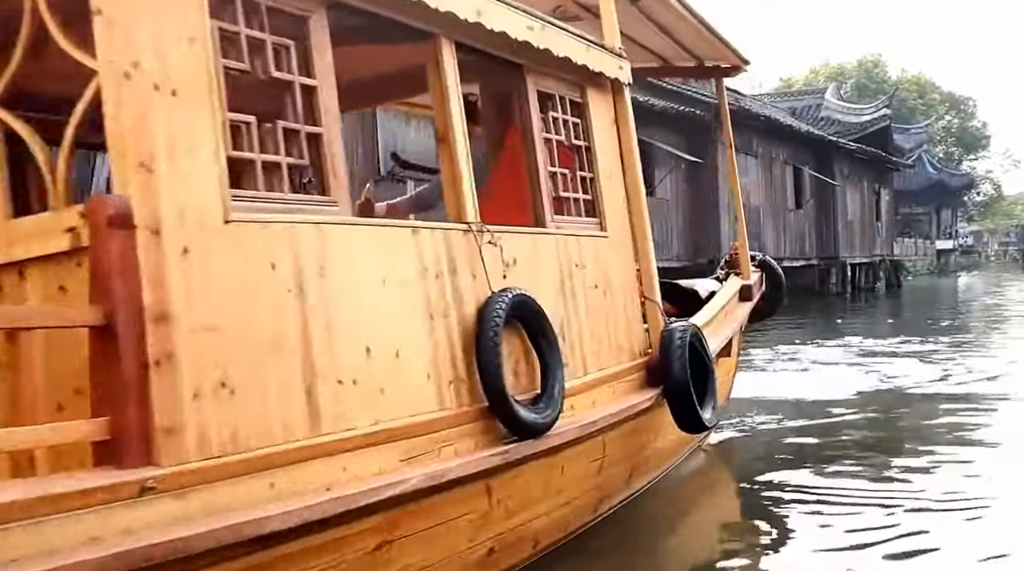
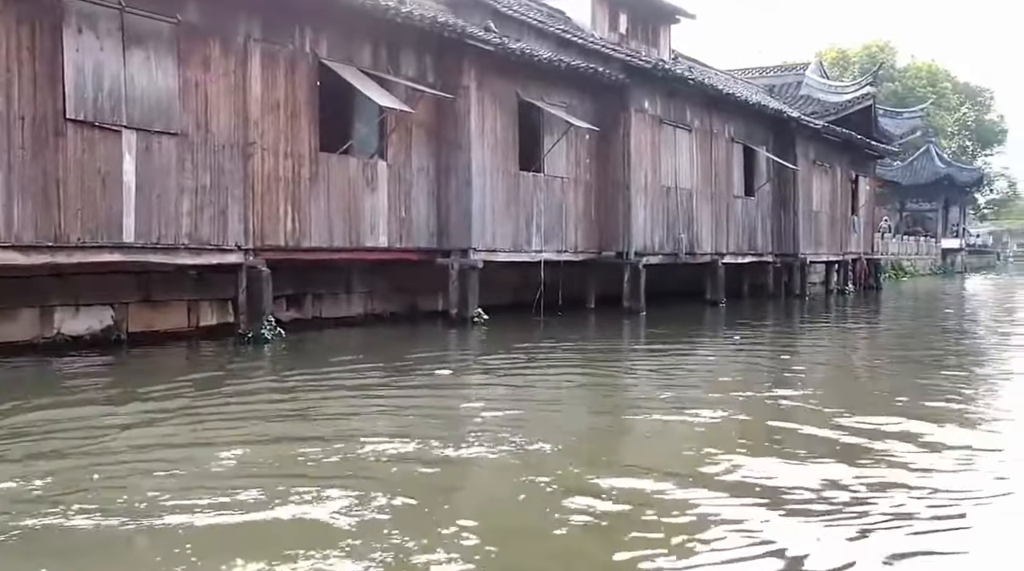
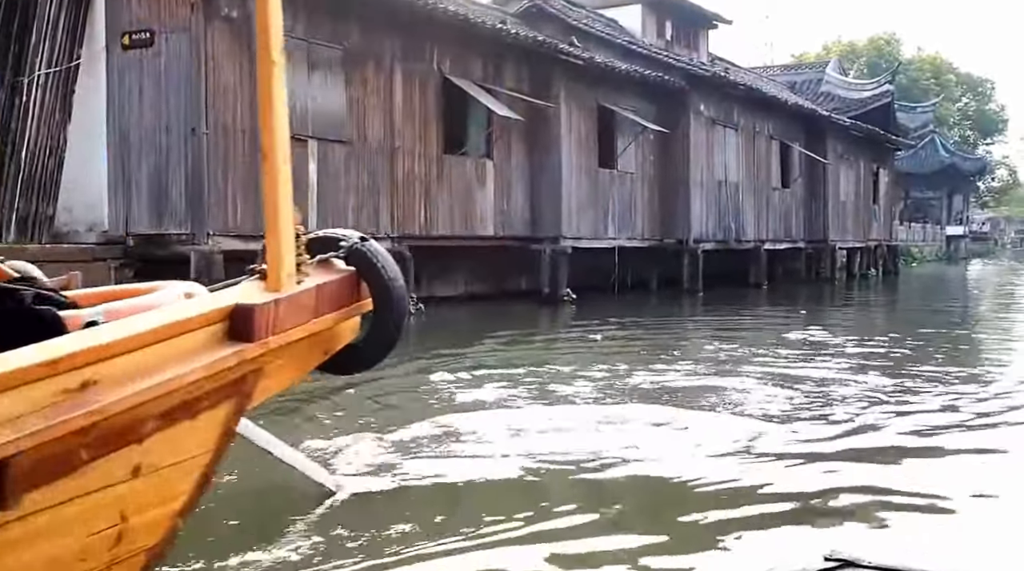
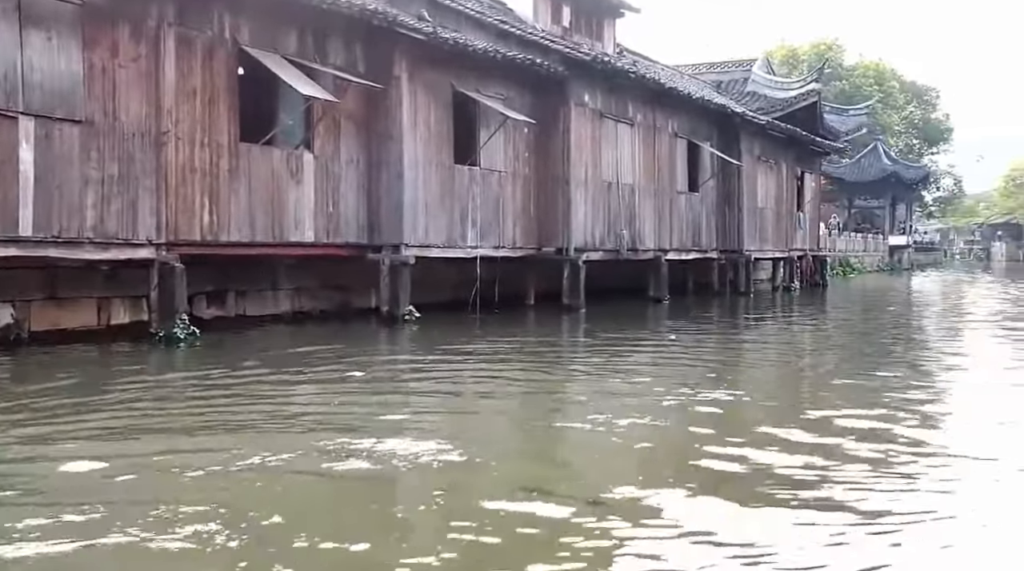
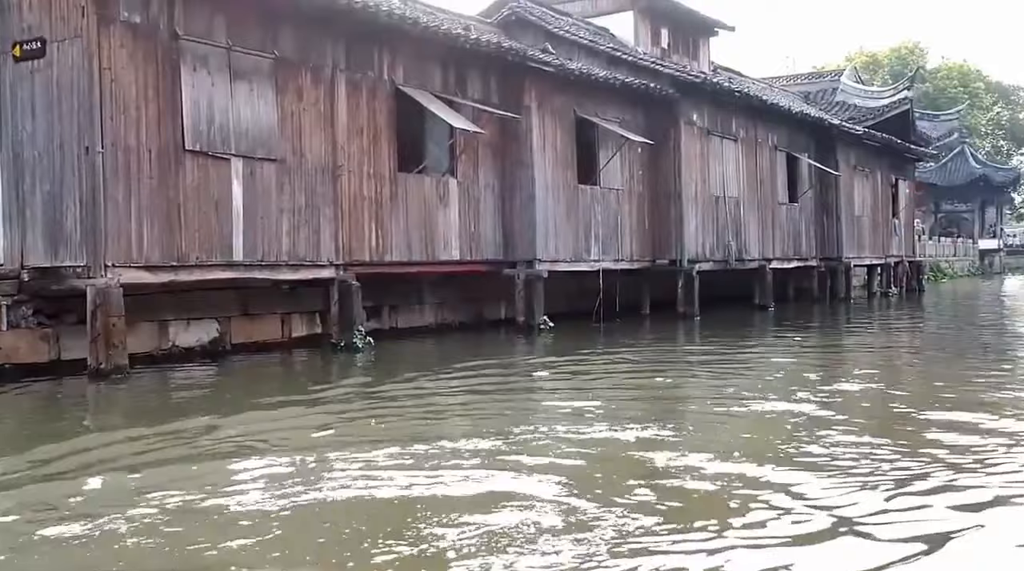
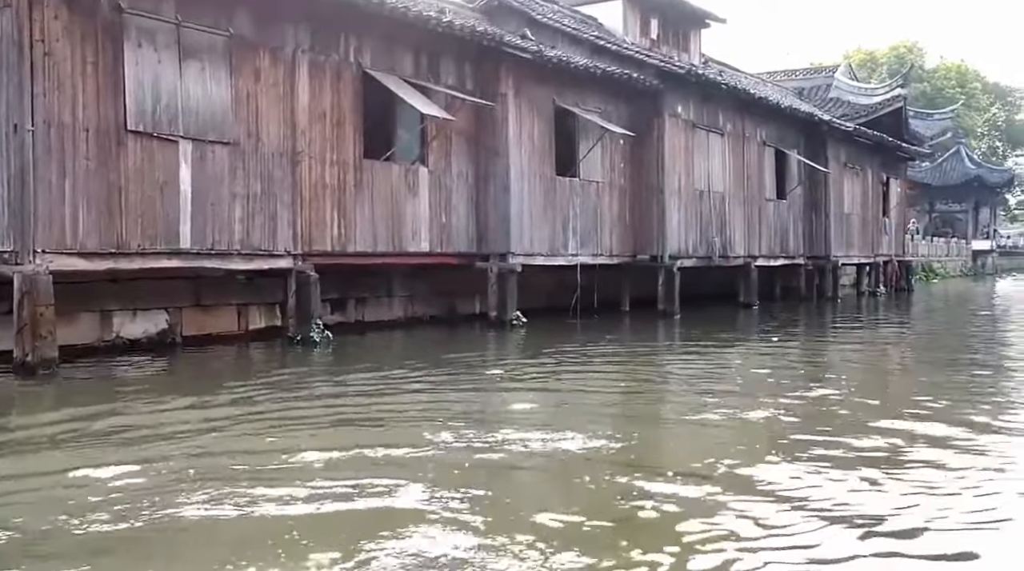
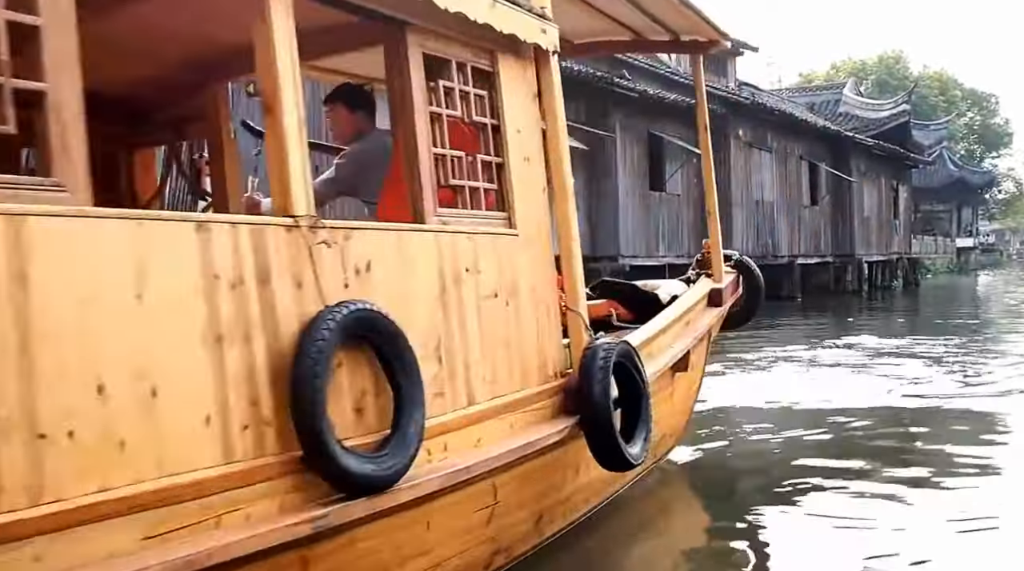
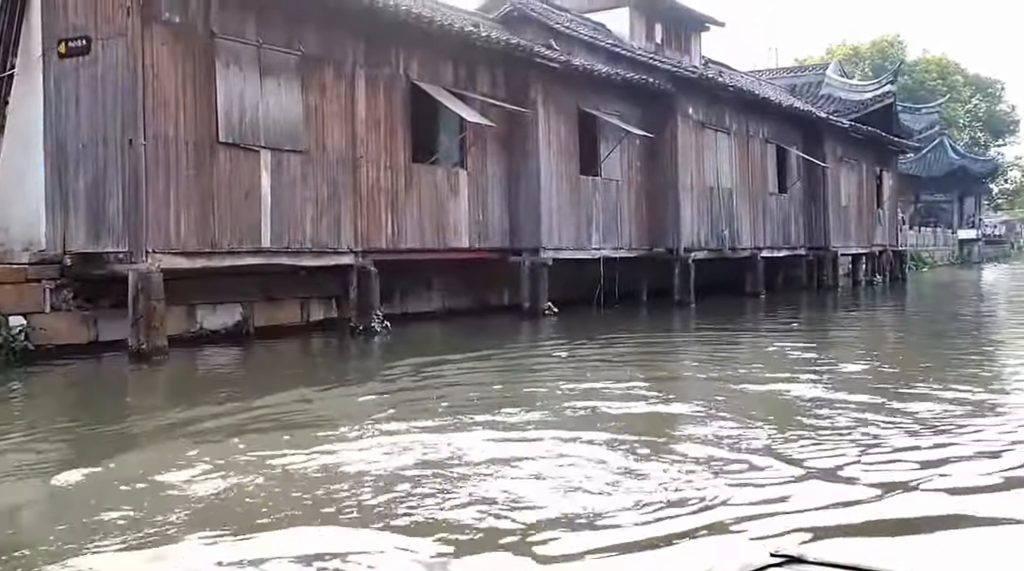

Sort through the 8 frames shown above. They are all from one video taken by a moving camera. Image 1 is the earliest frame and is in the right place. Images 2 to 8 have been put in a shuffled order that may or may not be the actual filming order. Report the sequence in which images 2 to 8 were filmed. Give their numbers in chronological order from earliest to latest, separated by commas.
7, 3, 8, 5, 6, 2, 4
